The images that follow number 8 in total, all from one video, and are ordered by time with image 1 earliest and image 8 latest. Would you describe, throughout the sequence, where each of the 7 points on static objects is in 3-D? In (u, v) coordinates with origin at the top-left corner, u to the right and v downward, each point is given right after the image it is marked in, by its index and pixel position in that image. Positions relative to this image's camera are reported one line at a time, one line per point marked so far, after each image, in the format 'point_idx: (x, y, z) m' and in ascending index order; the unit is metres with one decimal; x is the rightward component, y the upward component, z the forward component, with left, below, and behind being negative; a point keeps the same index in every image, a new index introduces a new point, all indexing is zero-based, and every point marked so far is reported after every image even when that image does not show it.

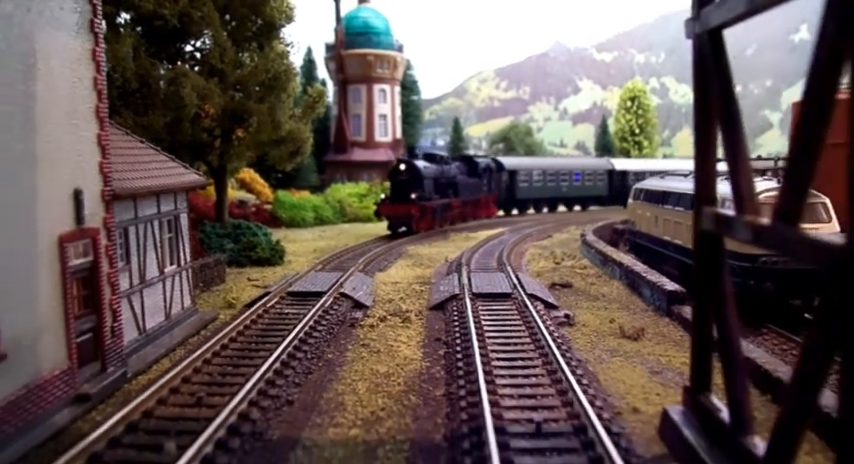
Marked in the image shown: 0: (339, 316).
0: (-1.6, -1.5, +11.9) m
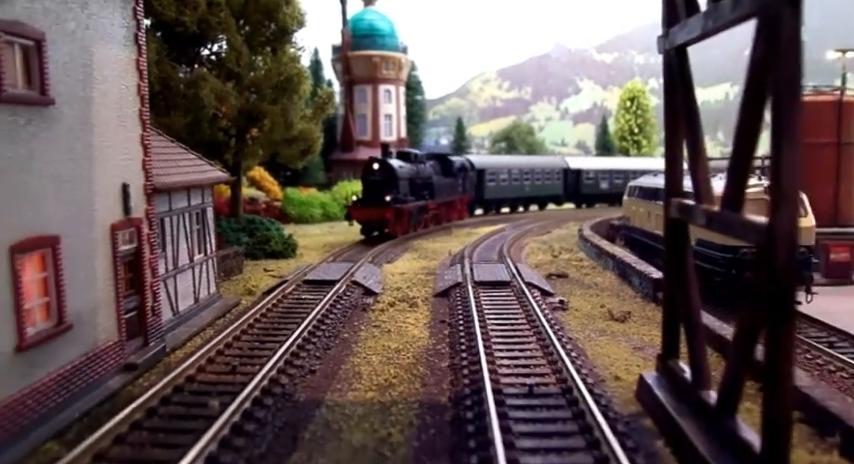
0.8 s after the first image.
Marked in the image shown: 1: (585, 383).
0: (-1.5, -1.3, +13.0) m
1: (+2.0, -1.9, +8.2) m
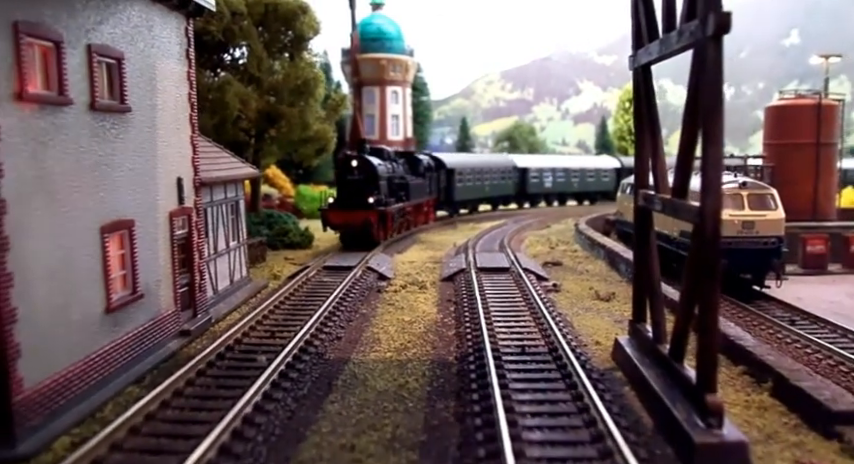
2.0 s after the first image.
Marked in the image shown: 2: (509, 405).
0: (-1.3, -1.1, +14.5) m
1: (+2.1, -1.7, +9.7) m
2: (+0.9, -2.0, +7.7) m
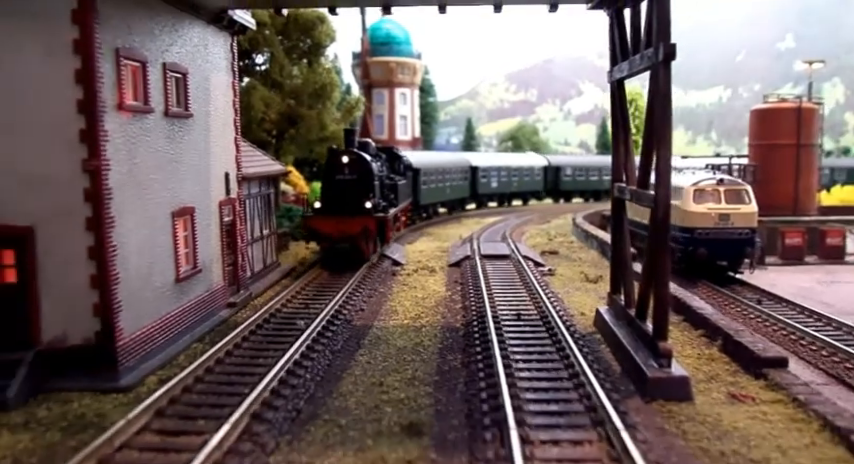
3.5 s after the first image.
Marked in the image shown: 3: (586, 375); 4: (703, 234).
0: (-1.1, -0.9, +16.3) m
1: (+2.3, -1.4, +11.5) m
2: (+1.1, -1.7, +9.5) m
3: (+2.0, -1.8, +8.6) m
4: (+7.0, -0.1, +16.8) m
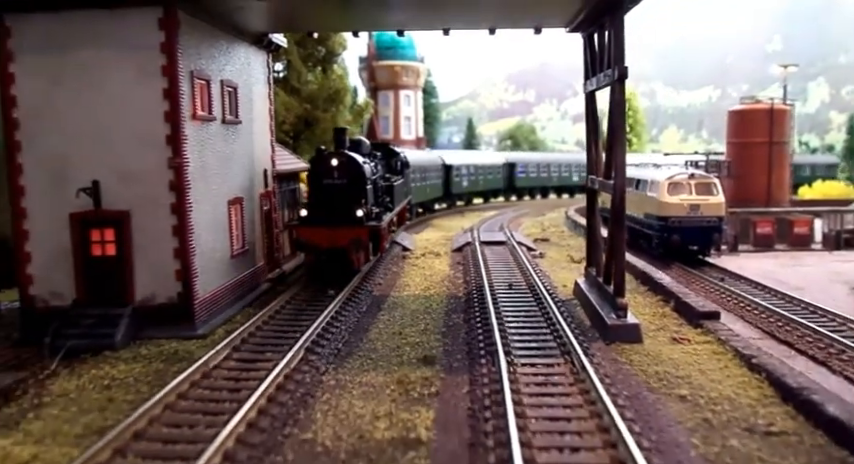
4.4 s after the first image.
0: (-0.9, -0.6, +18.6) m
1: (+2.5, -1.1, +13.8) m
2: (+1.3, -1.4, +11.8) m
3: (+2.2, -1.5, +10.9) m
4: (+7.2, +0.3, +19.1) m
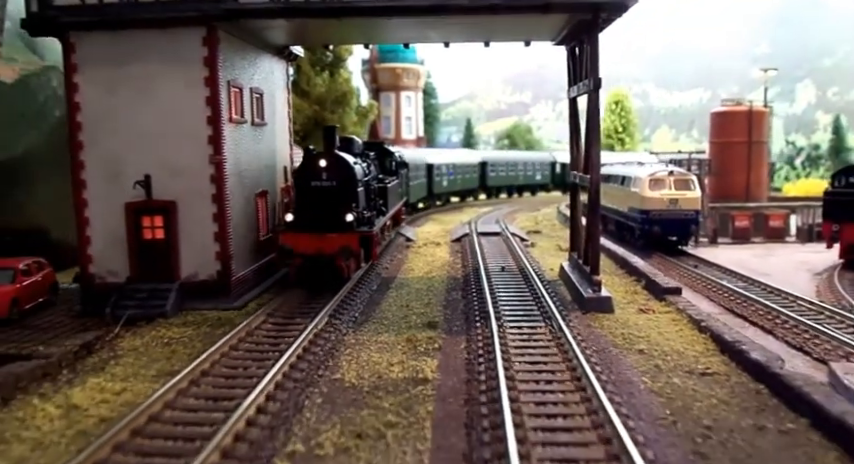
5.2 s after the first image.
0: (-0.8, -0.3, +20.4) m
1: (+2.5, -0.9, +15.6) m
2: (+1.3, -1.2, +13.6) m
3: (+2.3, -1.3, +12.7) m
4: (+7.3, +0.5, +20.9) m
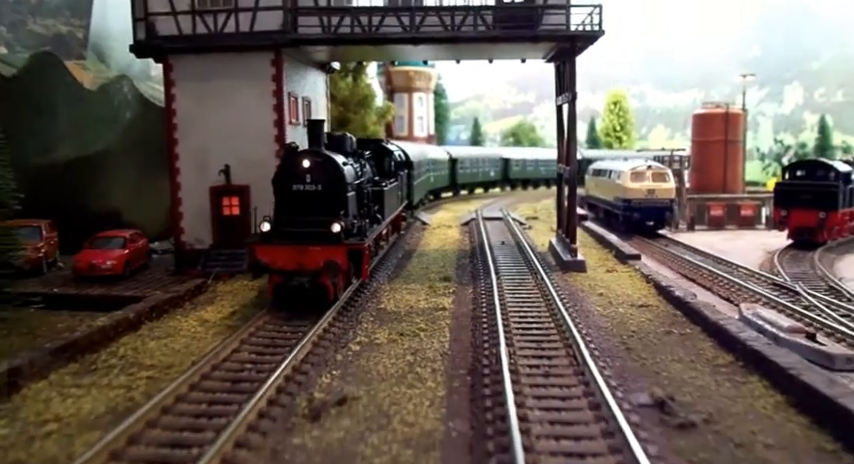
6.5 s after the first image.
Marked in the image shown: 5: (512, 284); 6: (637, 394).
0: (-0.4, +0.2, +24.1) m
1: (+2.9, -0.4, +19.2) m
2: (+1.7, -0.7, +17.2) m
3: (+2.6, -0.7, +16.3) m
4: (+7.7, +1.1, +24.5) m
5: (+1.8, -1.1, +14.0) m
6: (+2.6, -2.0, +8.1) m
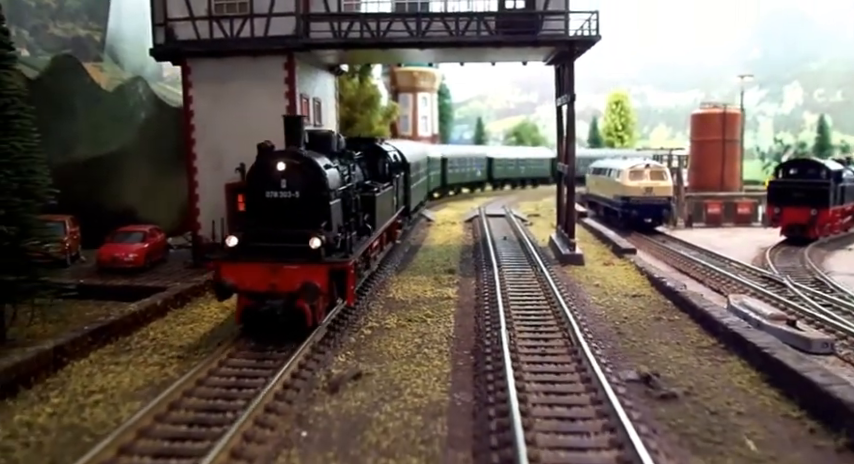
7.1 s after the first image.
0: (-0.2, +0.4, +24.9) m
1: (+3.1, -0.2, +20.0) m
2: (+1.9, -0.5, +18.0) m
3: (+2.8, -0.6, +17.1) m
4: (+7.9, +1.2, +25.2) m
5: (+1.9, -1.0, +14.8) m
6: (+2.6, -1.9, +8.8) m
